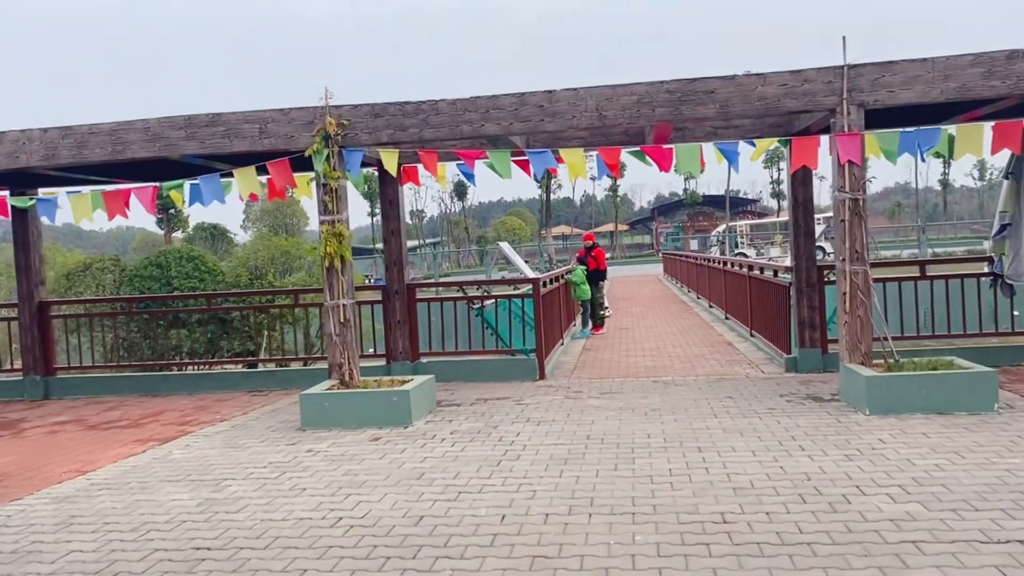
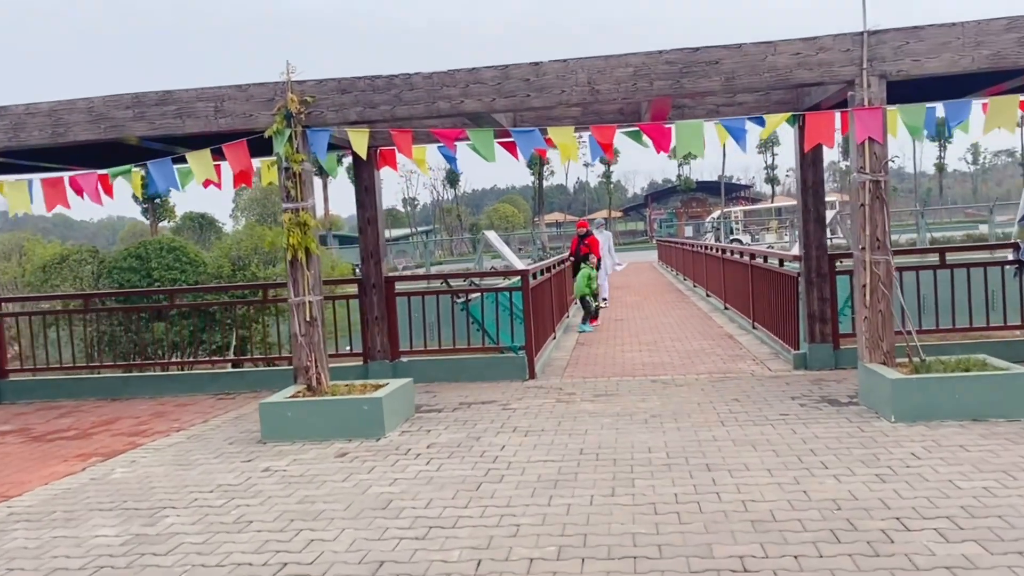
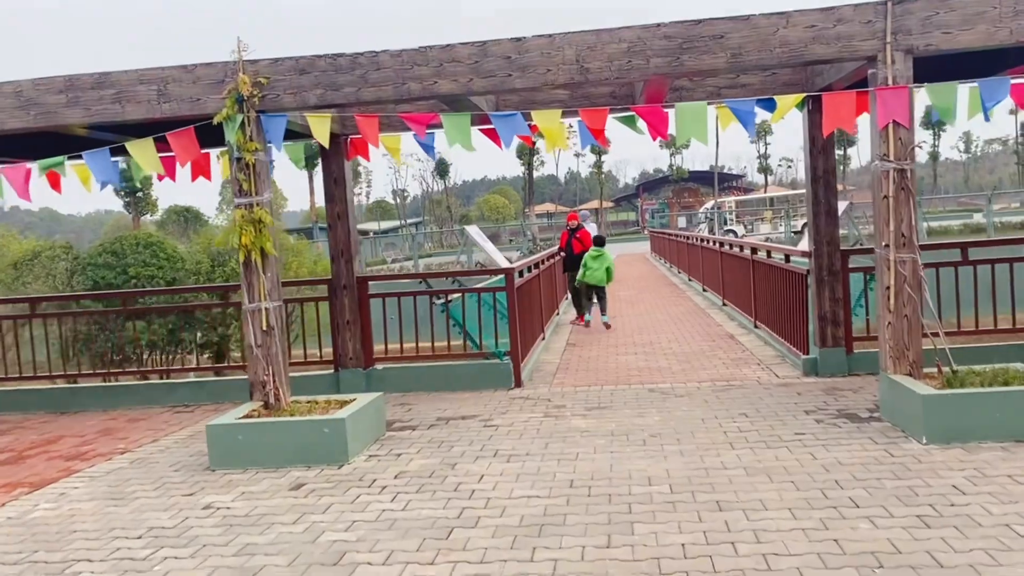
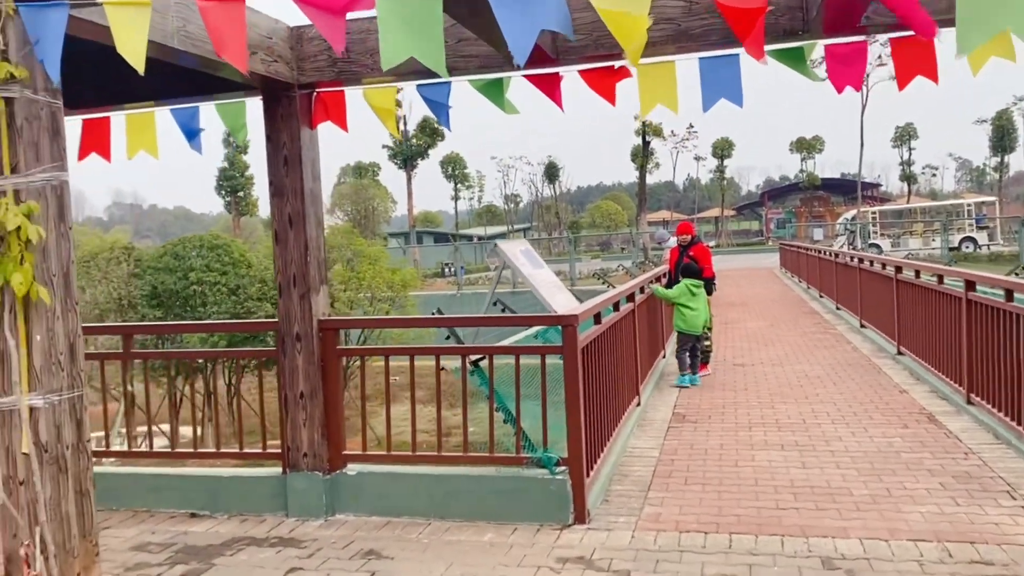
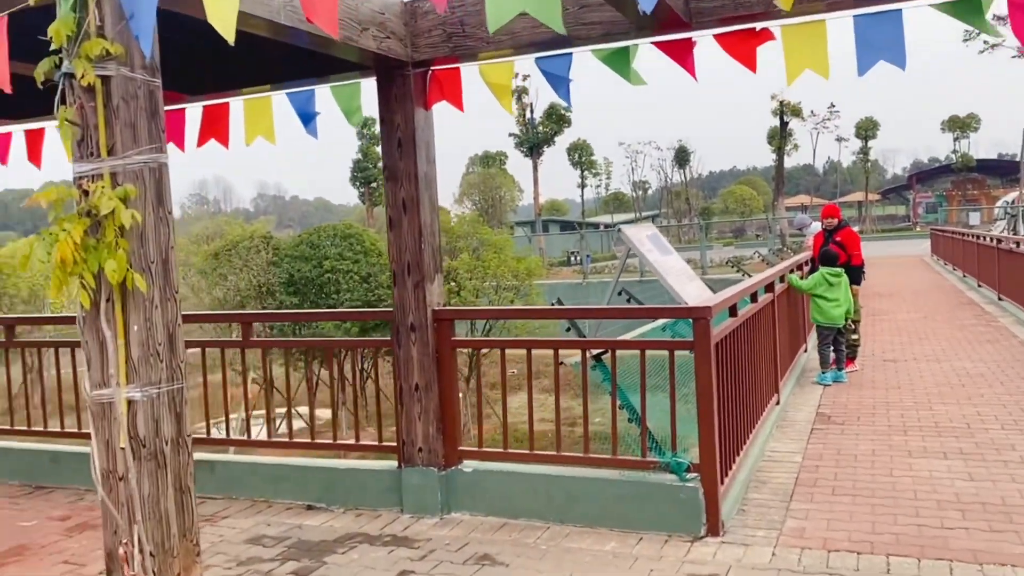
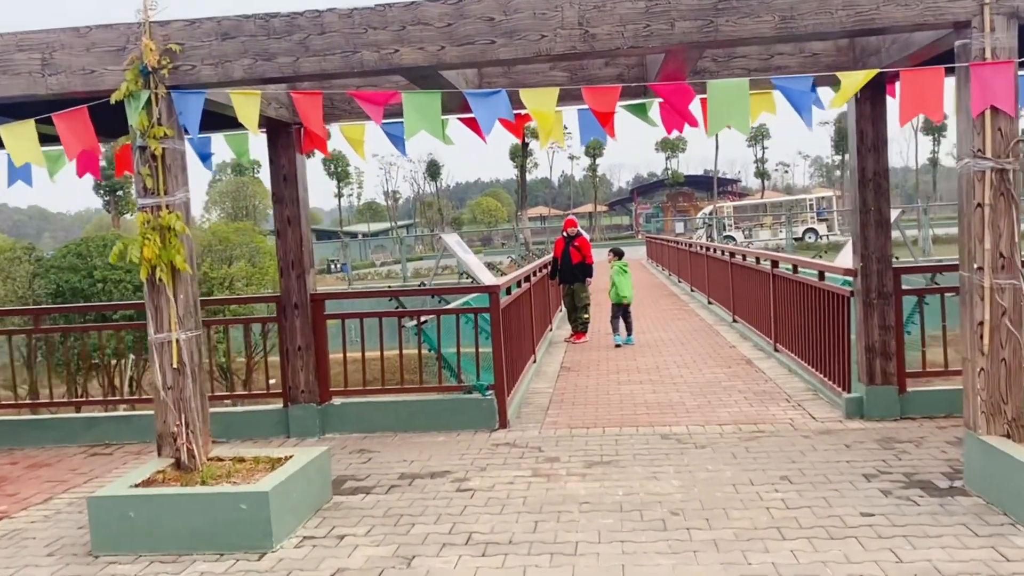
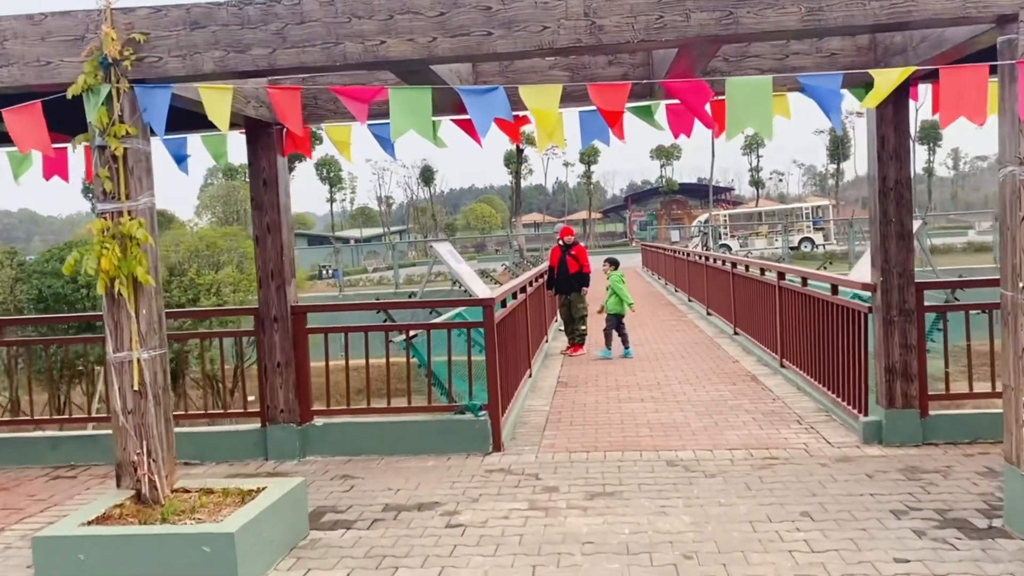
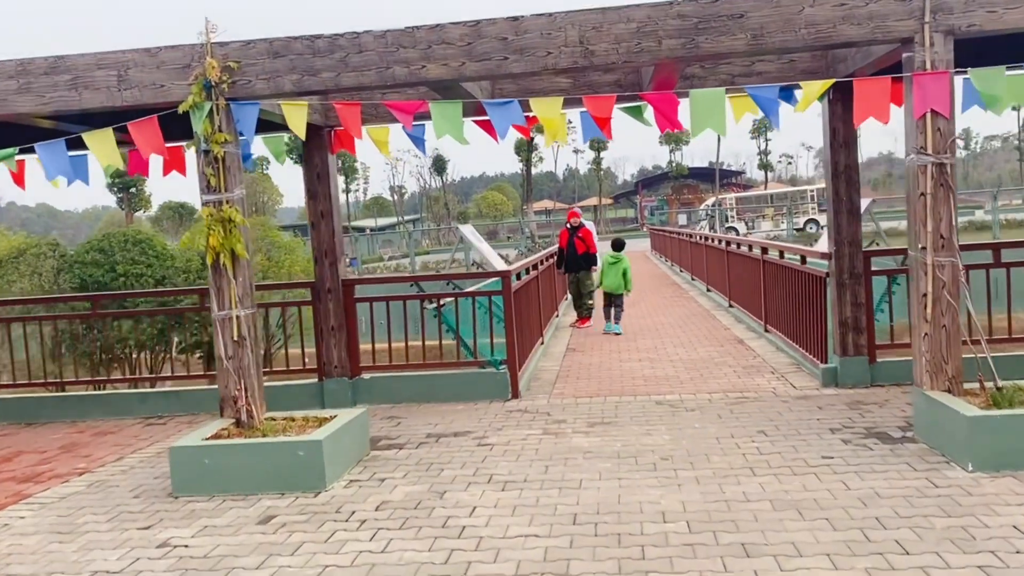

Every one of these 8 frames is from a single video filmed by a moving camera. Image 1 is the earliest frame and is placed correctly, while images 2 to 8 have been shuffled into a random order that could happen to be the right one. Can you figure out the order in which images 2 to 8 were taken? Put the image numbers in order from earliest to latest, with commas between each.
2, 3, 8, 6, 7, 4, 5
